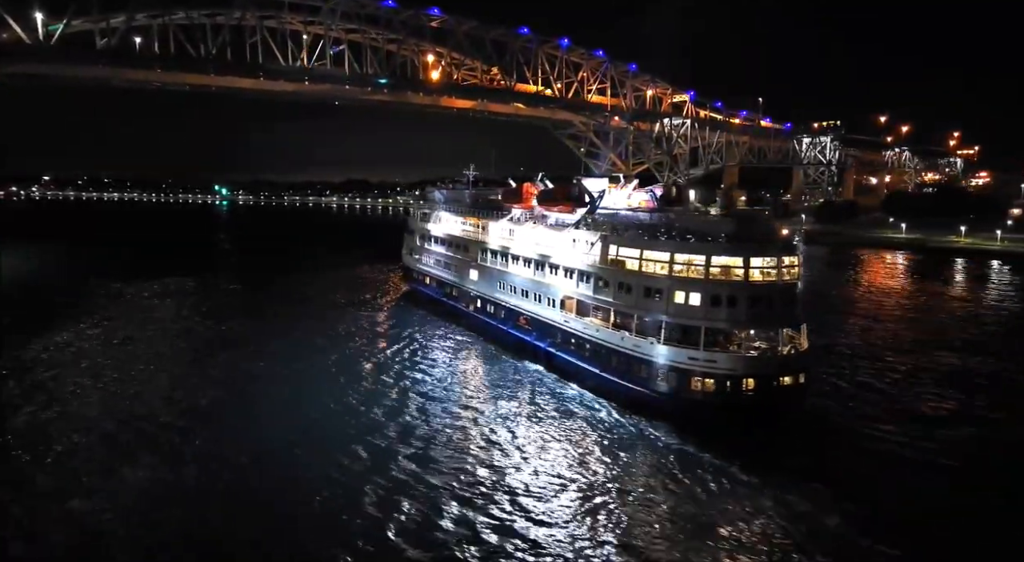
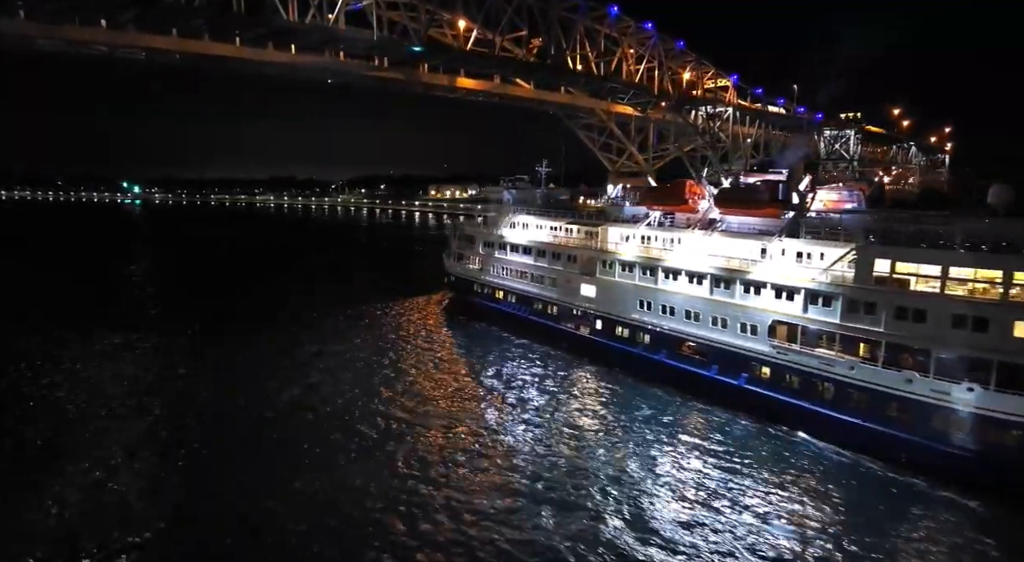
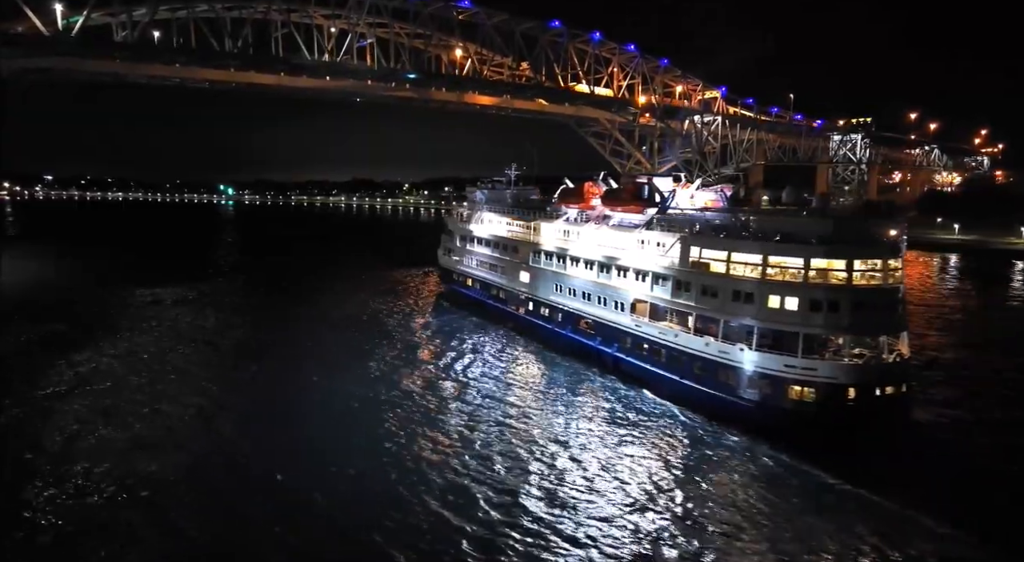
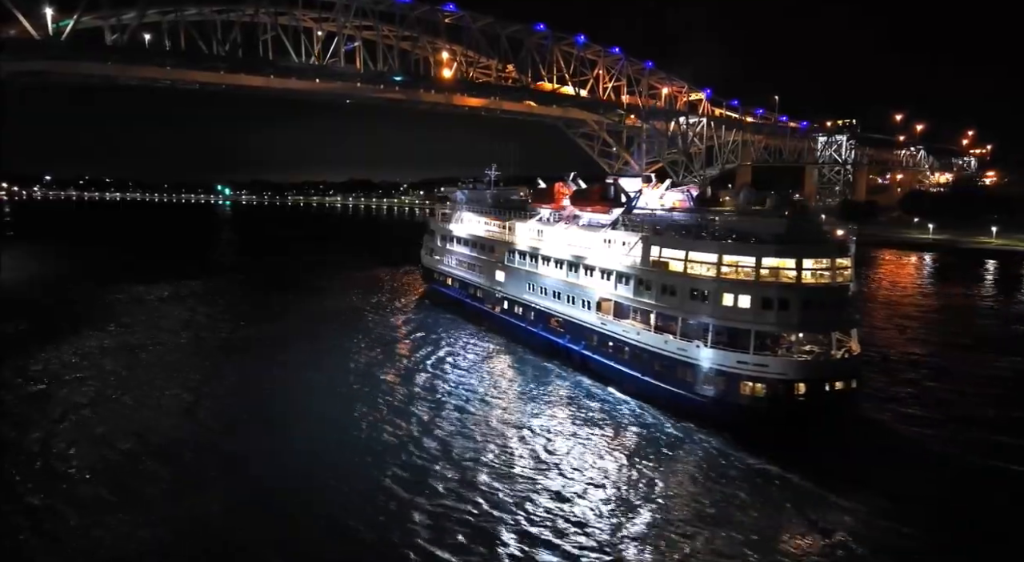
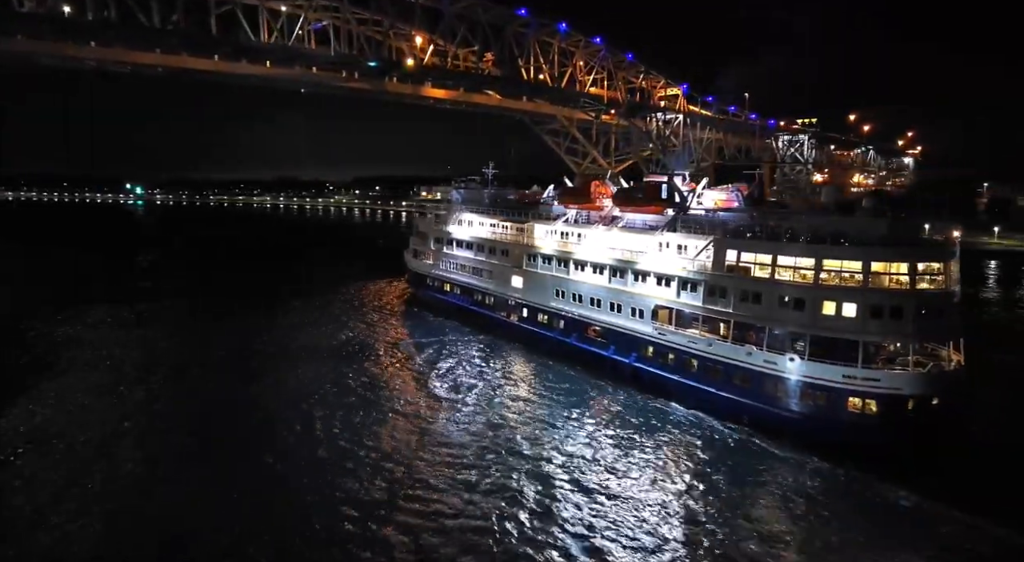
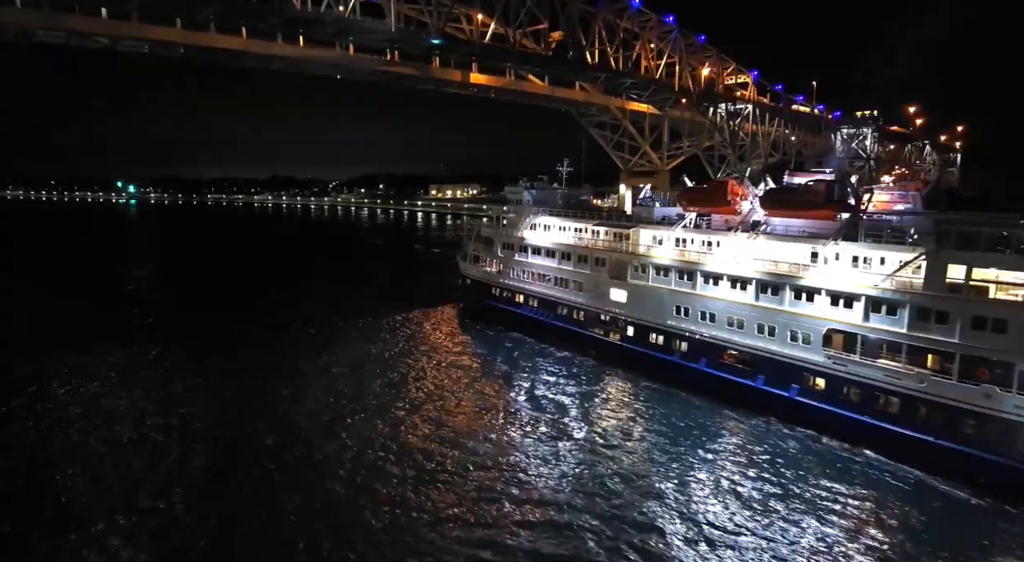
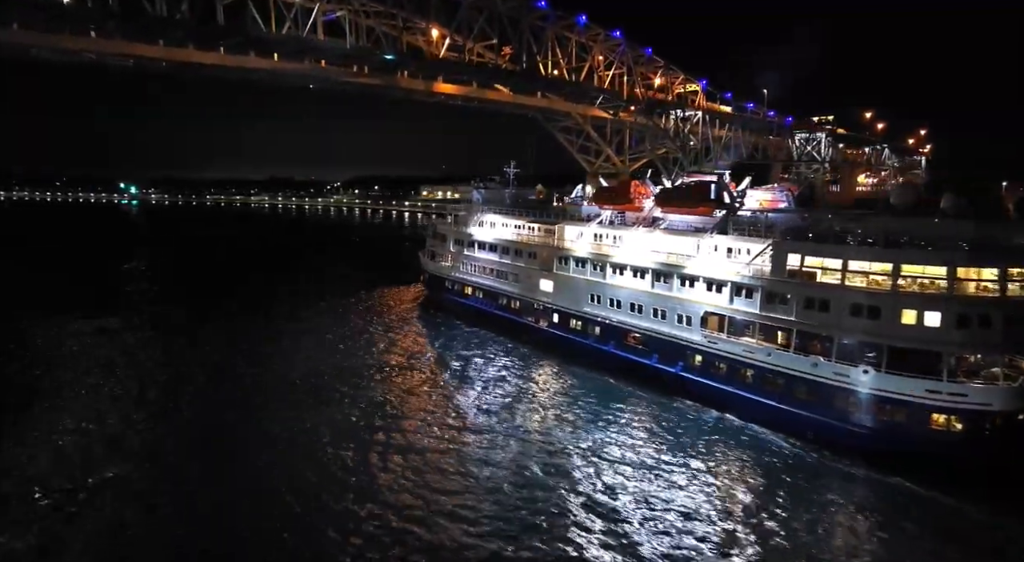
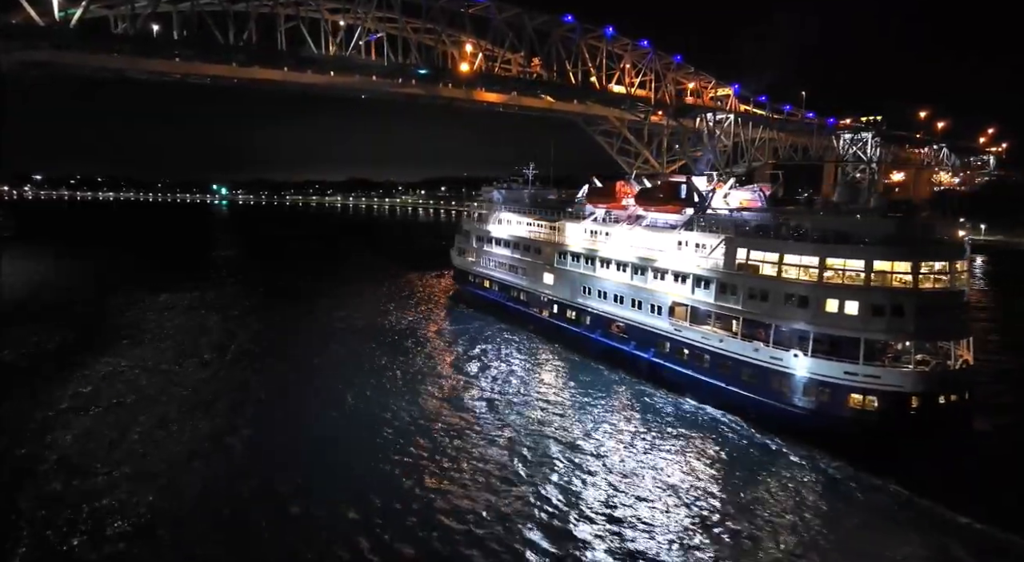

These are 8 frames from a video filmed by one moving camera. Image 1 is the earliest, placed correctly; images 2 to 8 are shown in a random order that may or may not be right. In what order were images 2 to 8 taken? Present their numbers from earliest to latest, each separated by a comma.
4, 3, 8, 5, 7, 2, 6
